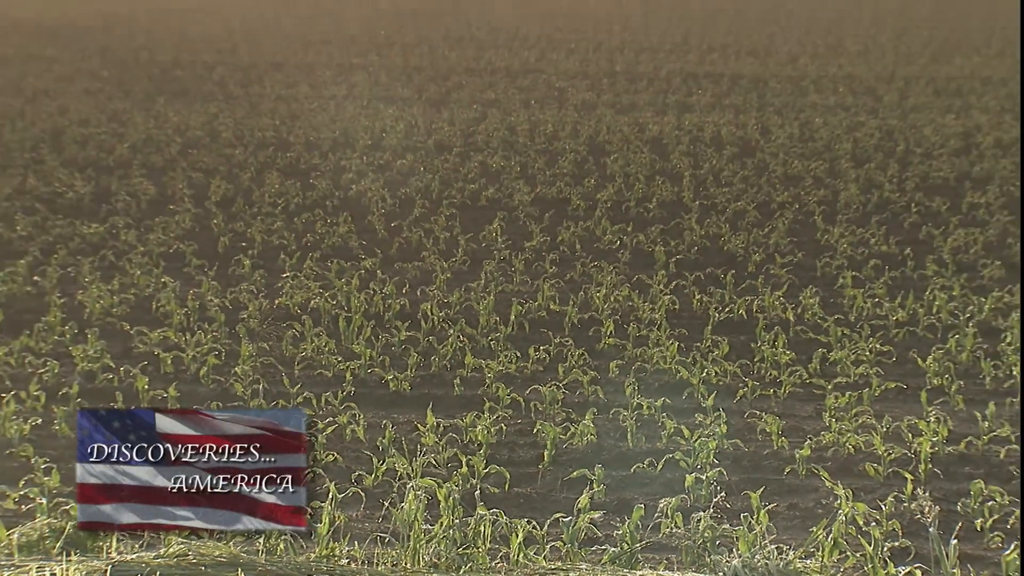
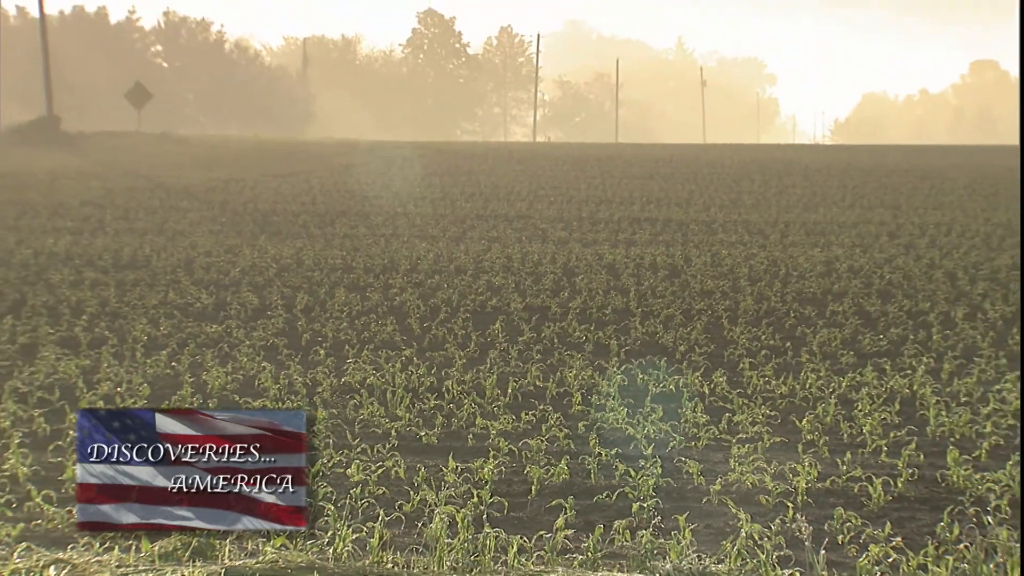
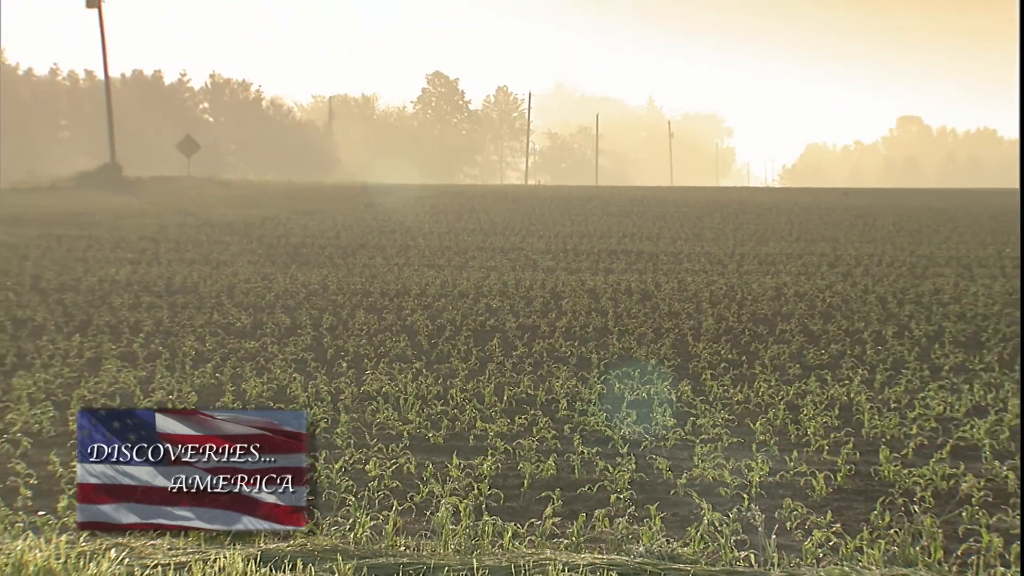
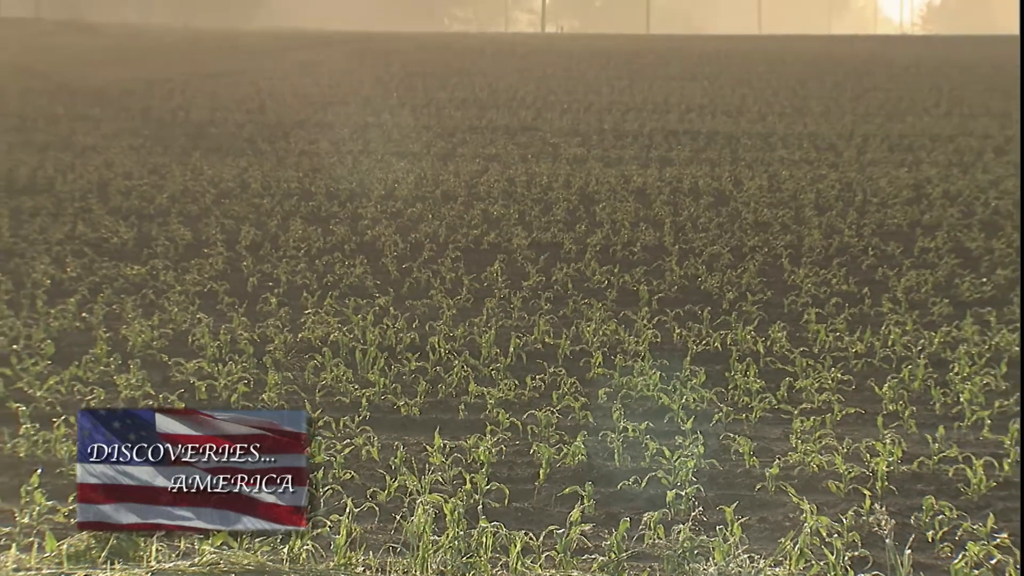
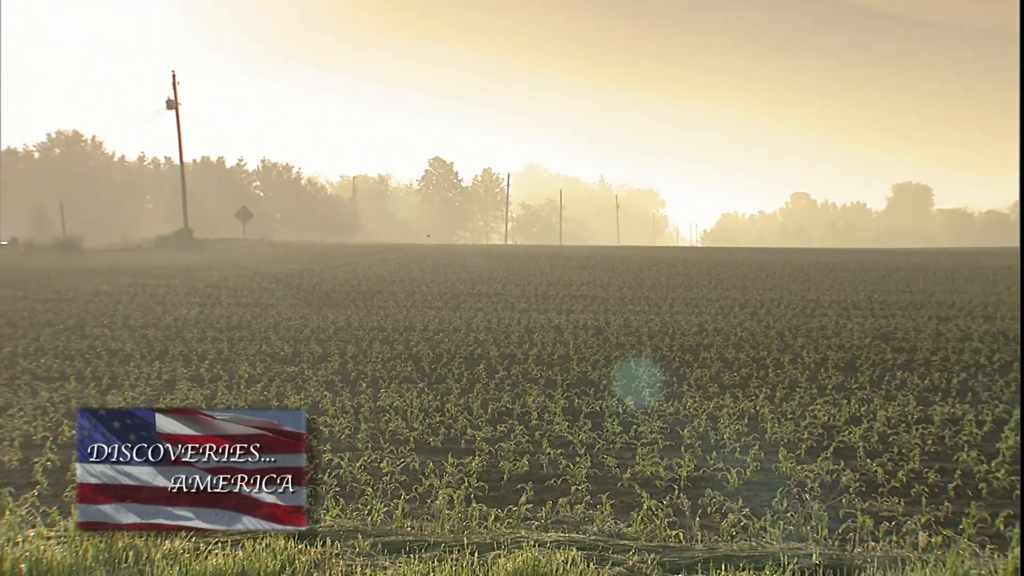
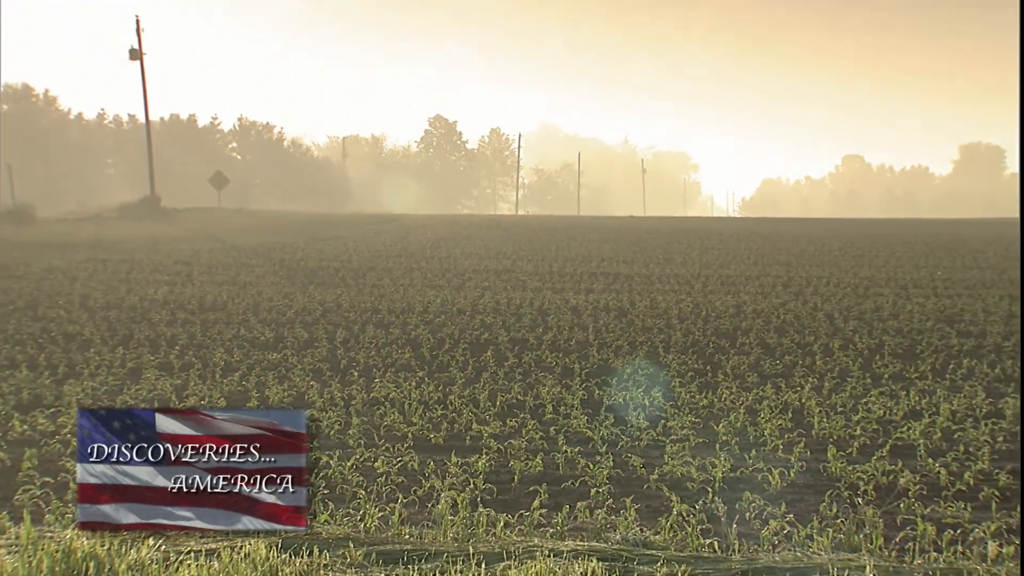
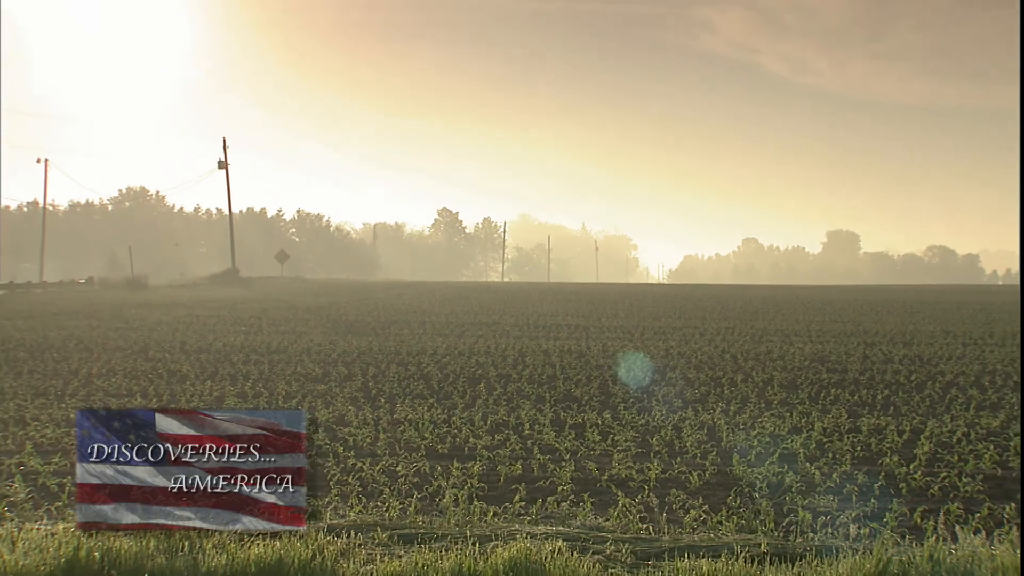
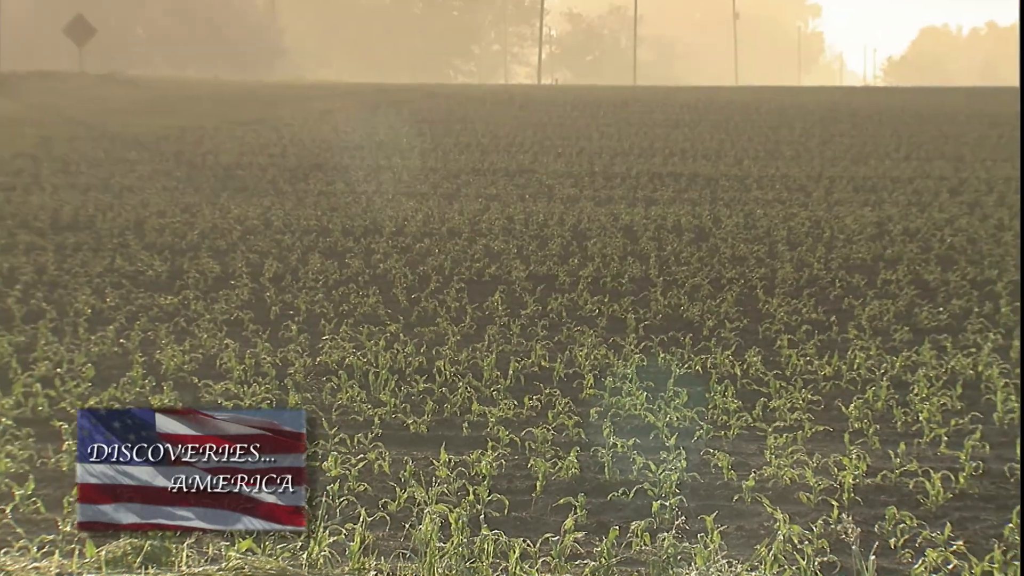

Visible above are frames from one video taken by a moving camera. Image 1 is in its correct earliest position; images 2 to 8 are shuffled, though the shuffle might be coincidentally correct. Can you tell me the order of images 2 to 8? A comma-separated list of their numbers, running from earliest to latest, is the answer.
4, 8, 2, 3, 6, 5, 7
